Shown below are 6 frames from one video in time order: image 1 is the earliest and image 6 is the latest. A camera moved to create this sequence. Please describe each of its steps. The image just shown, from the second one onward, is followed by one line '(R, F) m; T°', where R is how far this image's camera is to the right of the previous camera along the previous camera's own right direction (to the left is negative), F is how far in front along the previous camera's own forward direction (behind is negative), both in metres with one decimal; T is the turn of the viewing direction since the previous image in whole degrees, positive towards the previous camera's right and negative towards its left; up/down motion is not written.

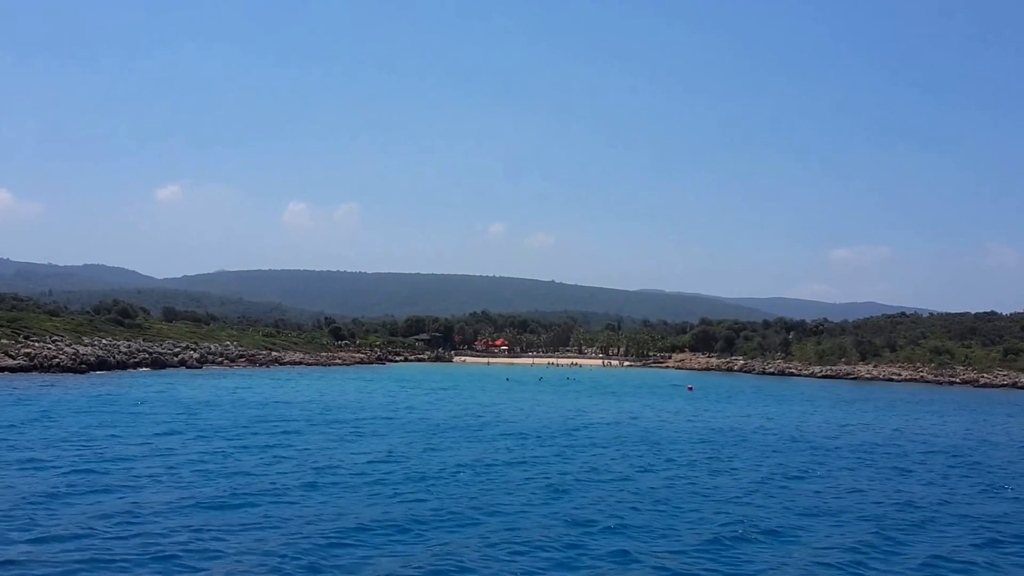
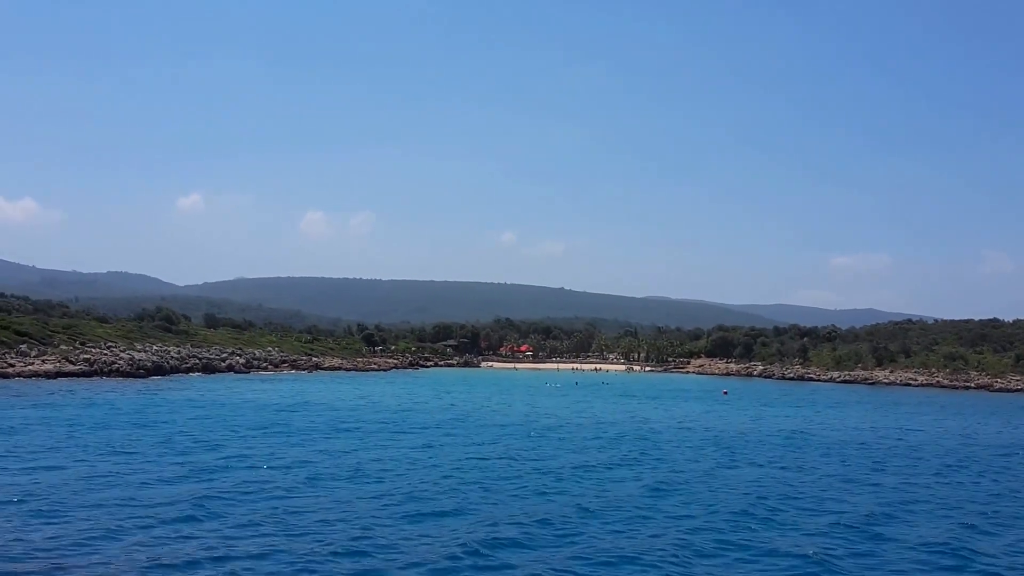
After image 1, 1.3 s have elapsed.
(-2.0, -2.6) m; 0°
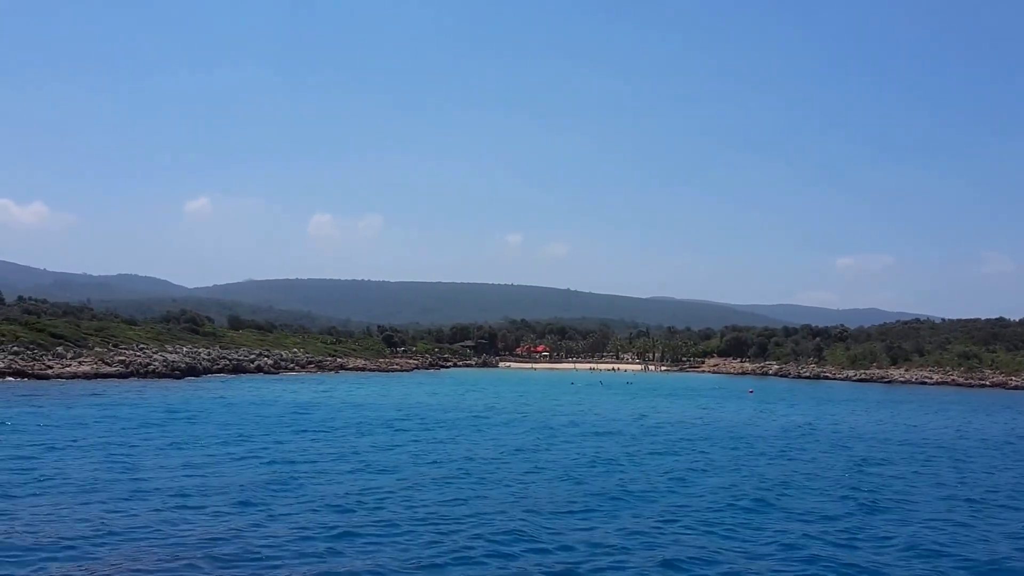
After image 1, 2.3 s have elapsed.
(-1.6, -1.3) m; 0°
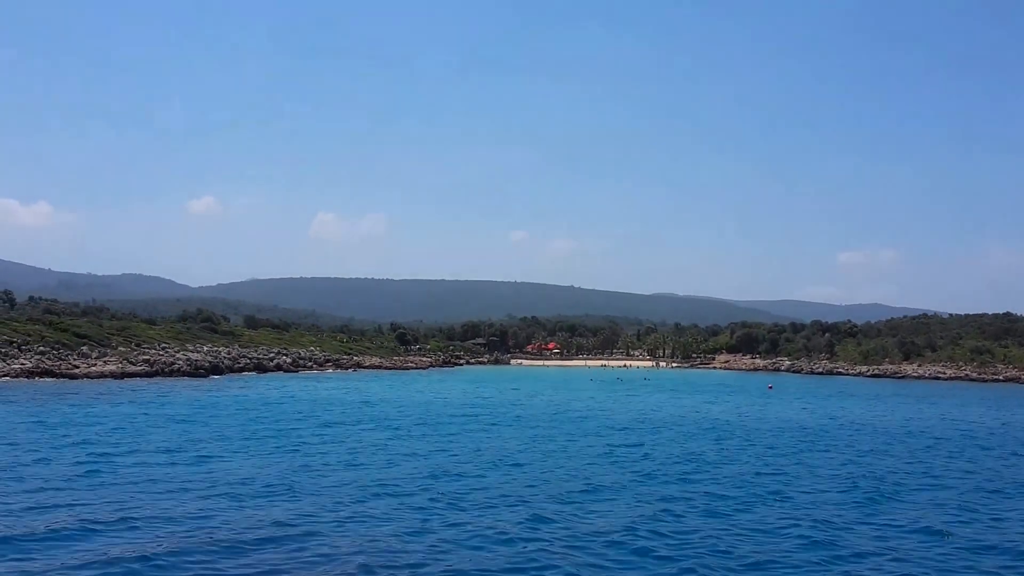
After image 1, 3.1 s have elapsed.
(-1.4, -0.7) m; 0°
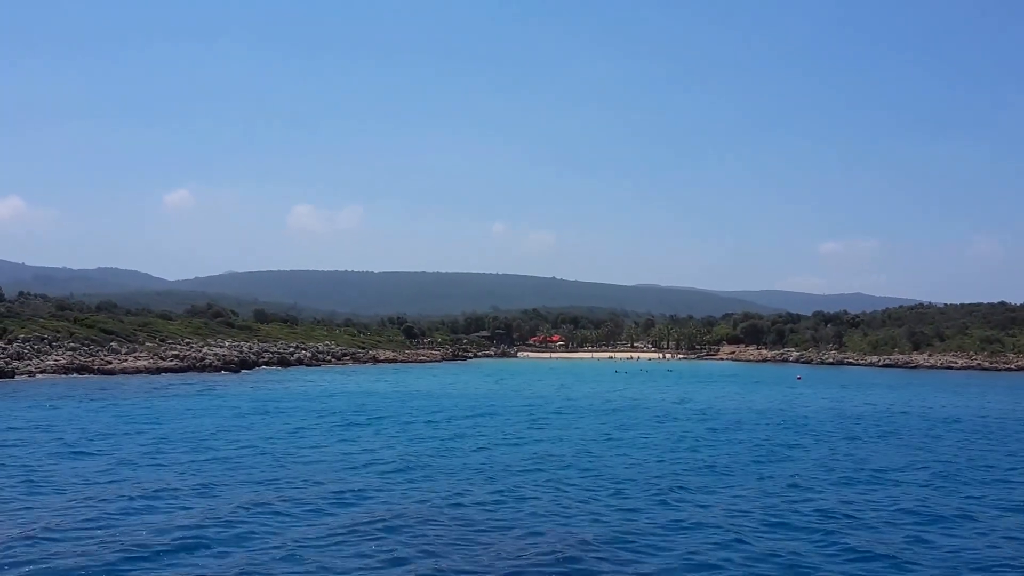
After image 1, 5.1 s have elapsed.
(-4.1, -0.8) m; +3°
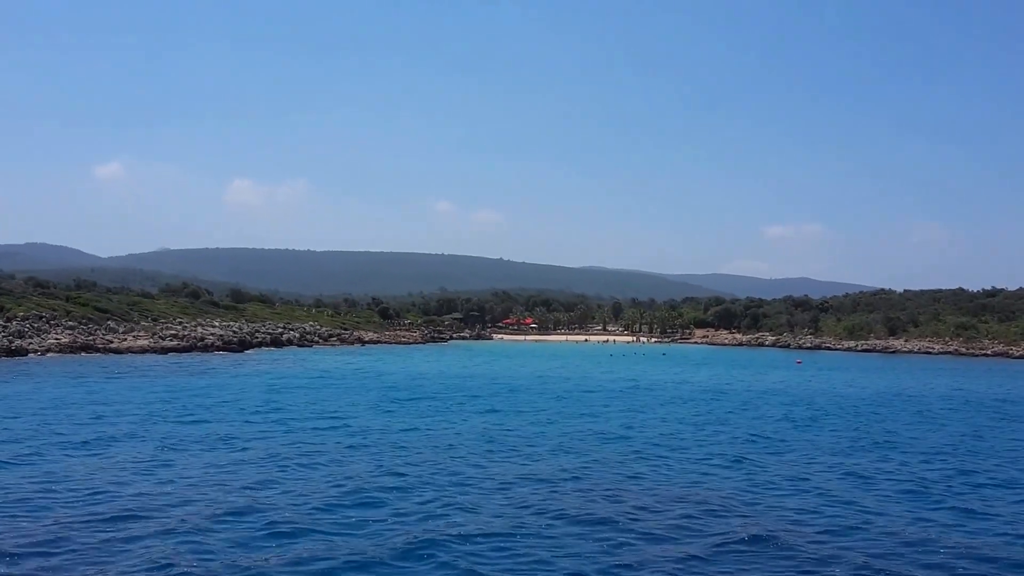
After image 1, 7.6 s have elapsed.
(-5.4, -0.2) m; +6°
